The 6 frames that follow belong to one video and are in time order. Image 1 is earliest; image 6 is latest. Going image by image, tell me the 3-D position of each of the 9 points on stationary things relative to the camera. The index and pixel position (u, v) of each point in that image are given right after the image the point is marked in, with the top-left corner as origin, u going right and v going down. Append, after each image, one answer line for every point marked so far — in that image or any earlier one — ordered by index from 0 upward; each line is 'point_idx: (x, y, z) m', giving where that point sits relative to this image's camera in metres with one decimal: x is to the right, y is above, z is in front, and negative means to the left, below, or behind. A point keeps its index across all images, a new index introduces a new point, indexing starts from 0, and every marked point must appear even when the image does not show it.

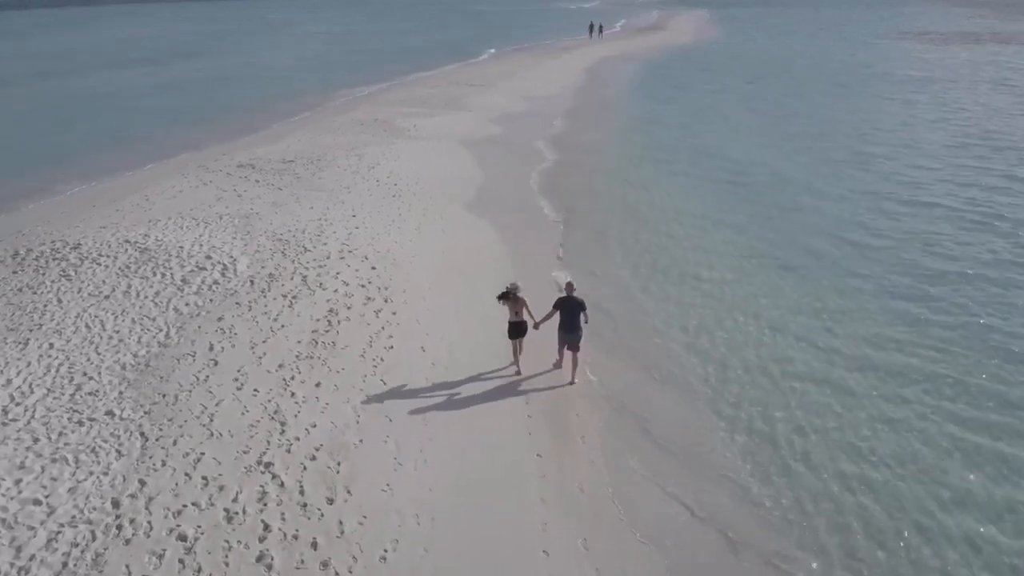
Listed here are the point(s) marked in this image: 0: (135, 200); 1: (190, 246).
0: (-10.2, +2.4, +18.1) m
1: (-7.0, +0.9, +14.5) m
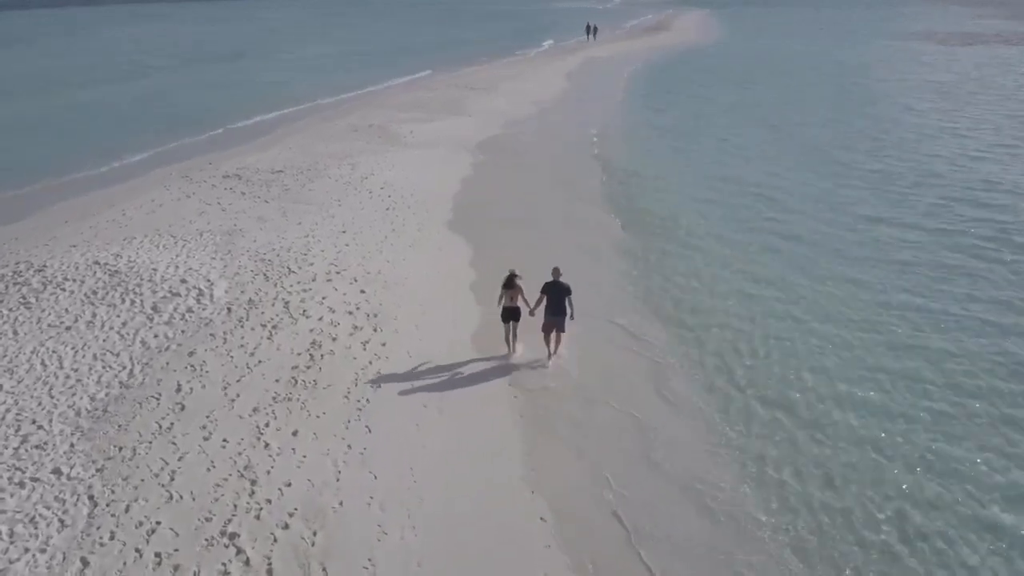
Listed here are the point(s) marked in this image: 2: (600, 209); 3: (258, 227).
0: (-10.2, +1.9, +17.0) m
1: (-7.0, +0.4, +13.4) m
2: (+2.6, +2.4, +19.4) m
3: (-6.1, +1.4, +16.2) m
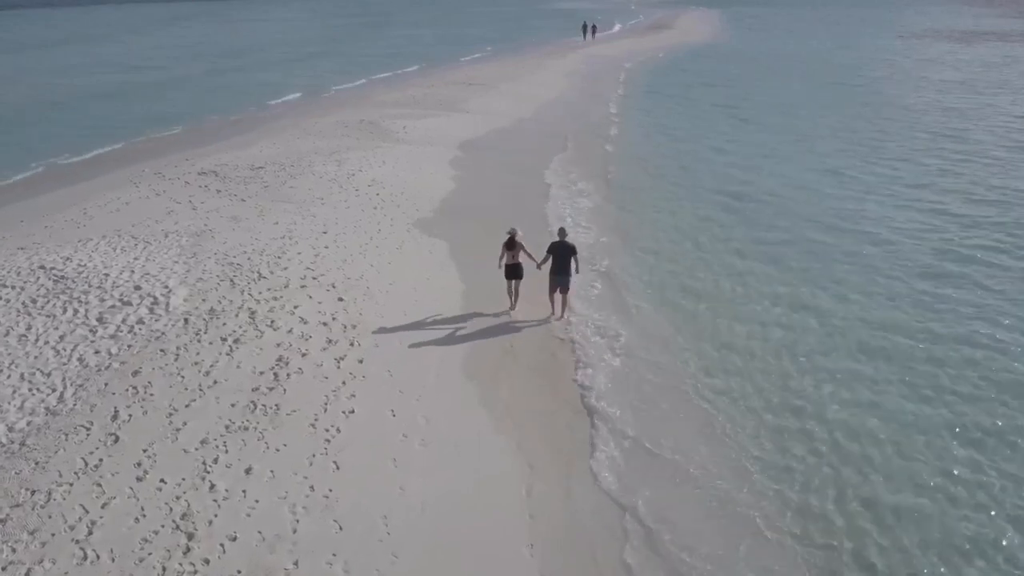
0: (-10.2, +1.7, +15.6) m
1: (-7.0, +0.3, +11.9) m
2: (+2.5, +2.2, +17.9) m
3: (-6.2, +1.3, +14.7) m
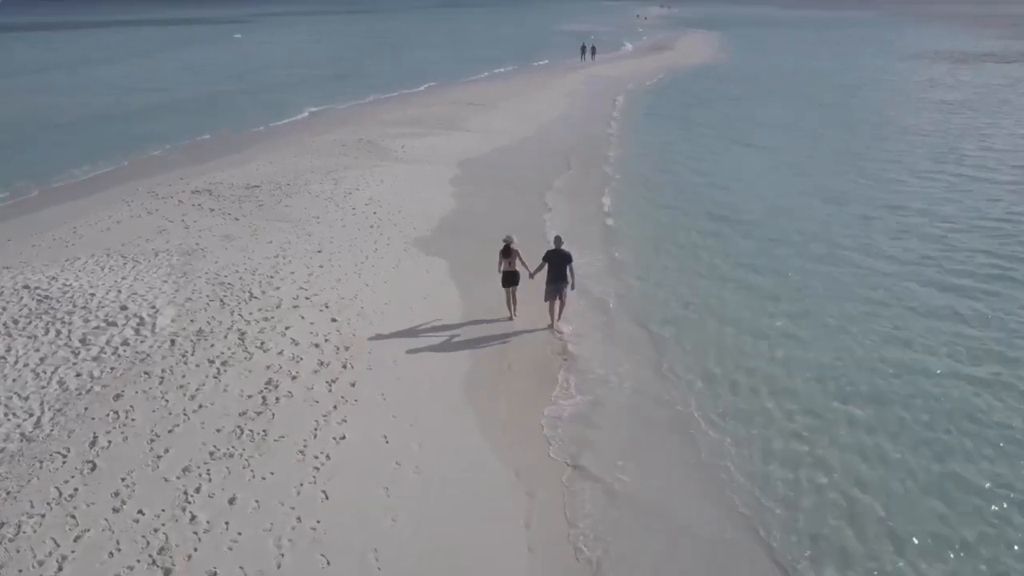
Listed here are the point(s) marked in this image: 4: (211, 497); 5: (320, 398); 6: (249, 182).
0: (-10.3, +1.3, +15.2) m
1: (-7.0, -0.1, +11.5) m
2: (+2.5, +1.7, +17.6) m
3: (-6.2, +0.9, +14.4) m
4: (-3.4, -2.4, +7.6) m
5: (-2.7, -1.6, +9.5) m
6: (-7.5, +3.0, +19.2) m
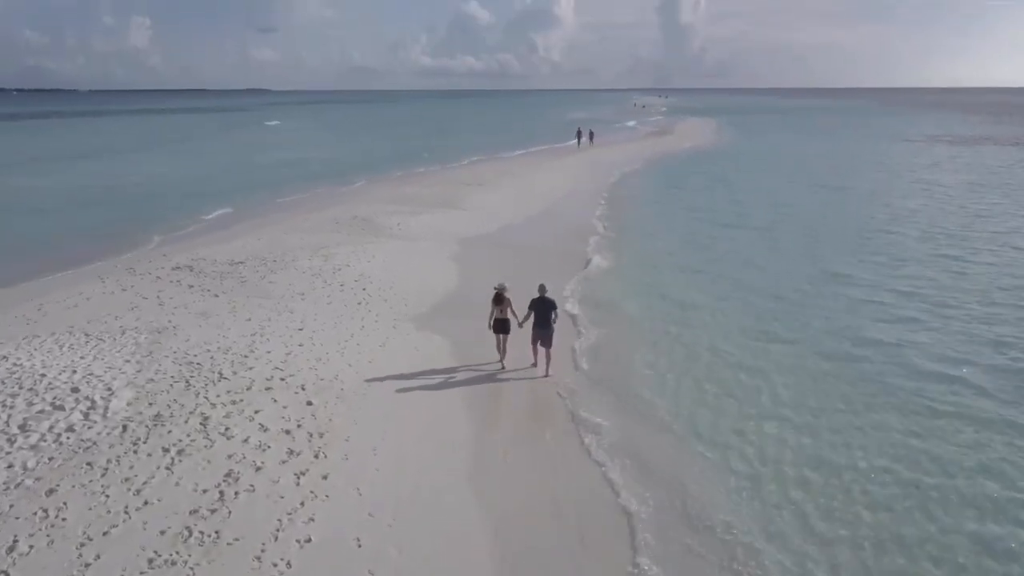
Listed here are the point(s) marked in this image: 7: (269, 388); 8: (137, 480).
0: (-10.4, -0.5, +14.3) m
1: (-7.1, -1.3, +10.5) m
2: (+2.4, -0.3, +16.8) m
3: (-6.3, -0.7, +13.4) m
4: (-3.5, -3.1, +6.3) m
5: (-2.8, -2.5, +8.3) m
6: (-7.6, +0.8, +18.4) m
7: (-3.9, -1.6, +10.8) m
8: (-4.6, -2.3, +8.2) m
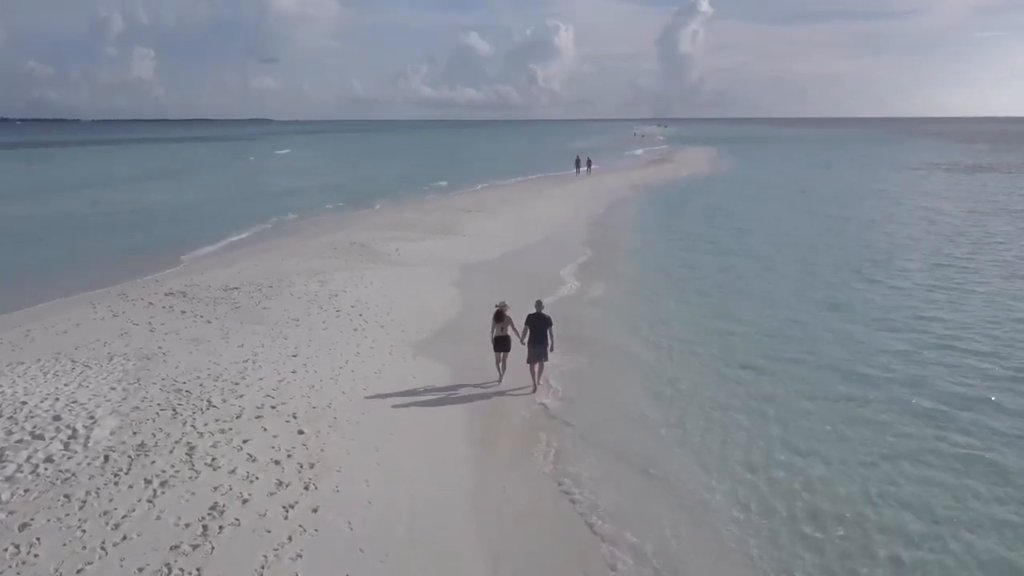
0: (-10.4, -1.0, +14.0) m
1: (-7.1, -1.7, +10.1) m
2: (+2.4, -1.0, +16.5) m
3: (-6.3, -1.2, +13.1) m
4: (-3.5, -3.3, +5.9) m
5: (-2.8, -2.8, +7.9) m
6: (-7.6, +0.1, +18.1) m
7: (-3.9, -2.0, +10.4) m
8: (-4.6, -2.6, +7.8) m
